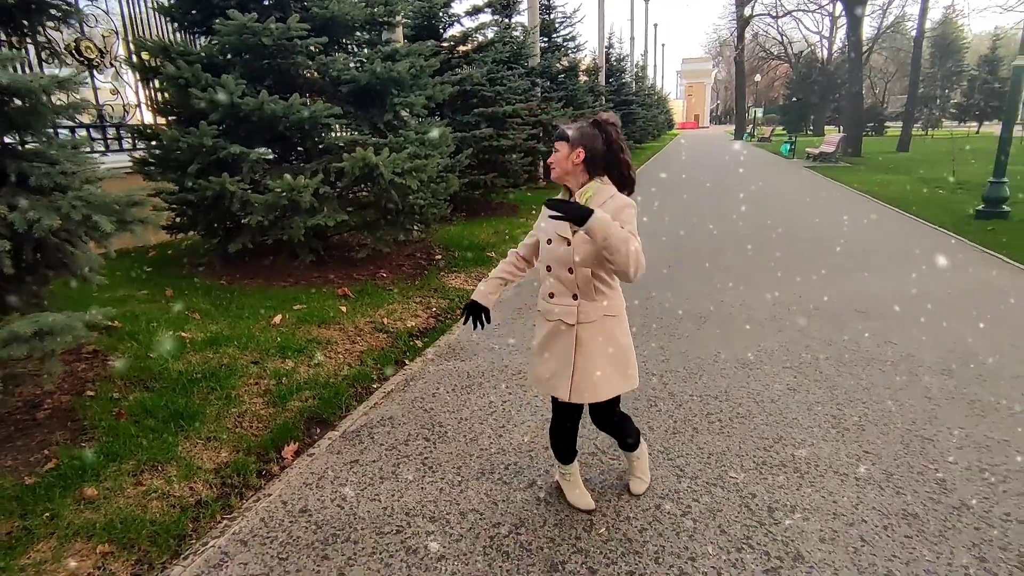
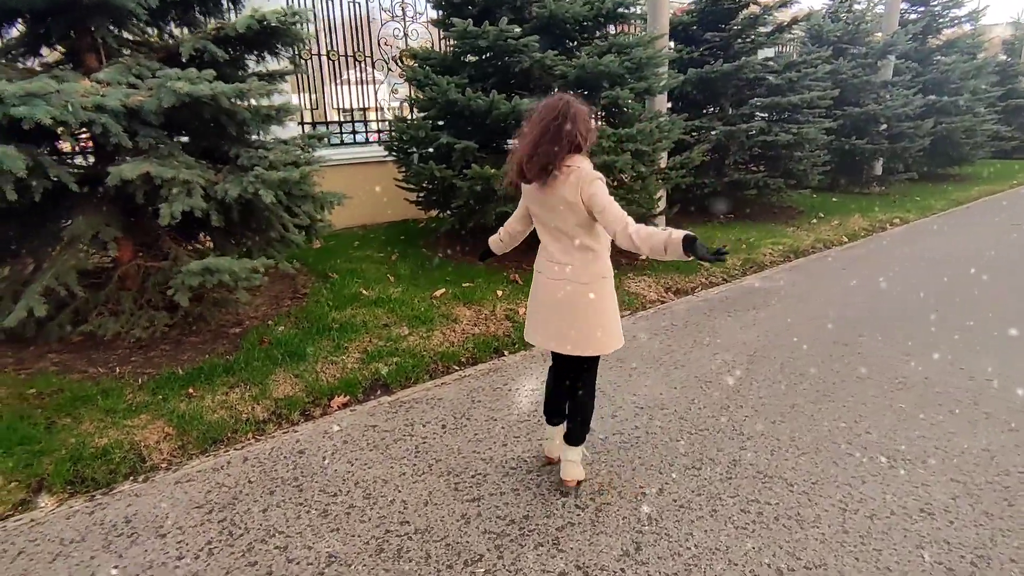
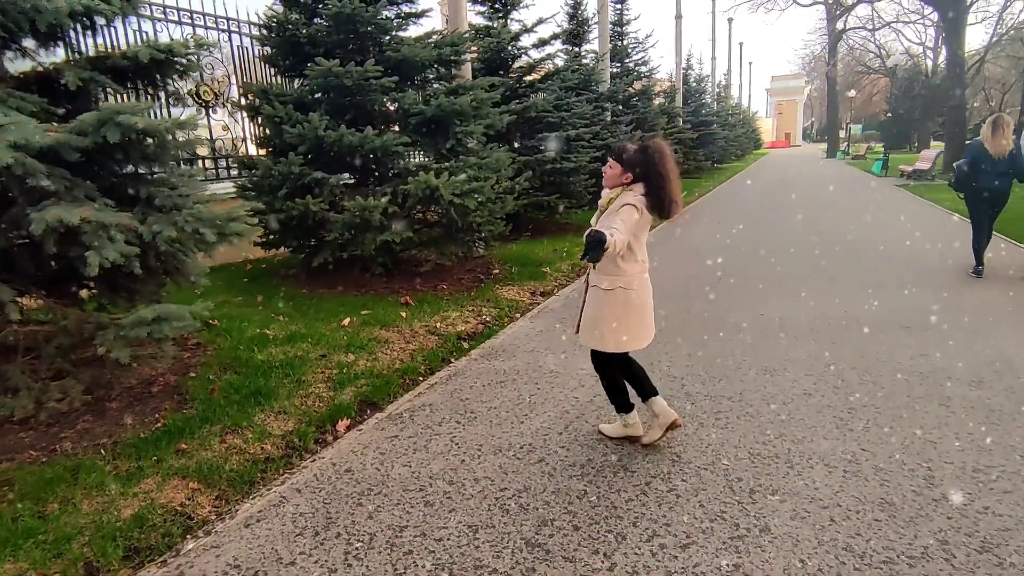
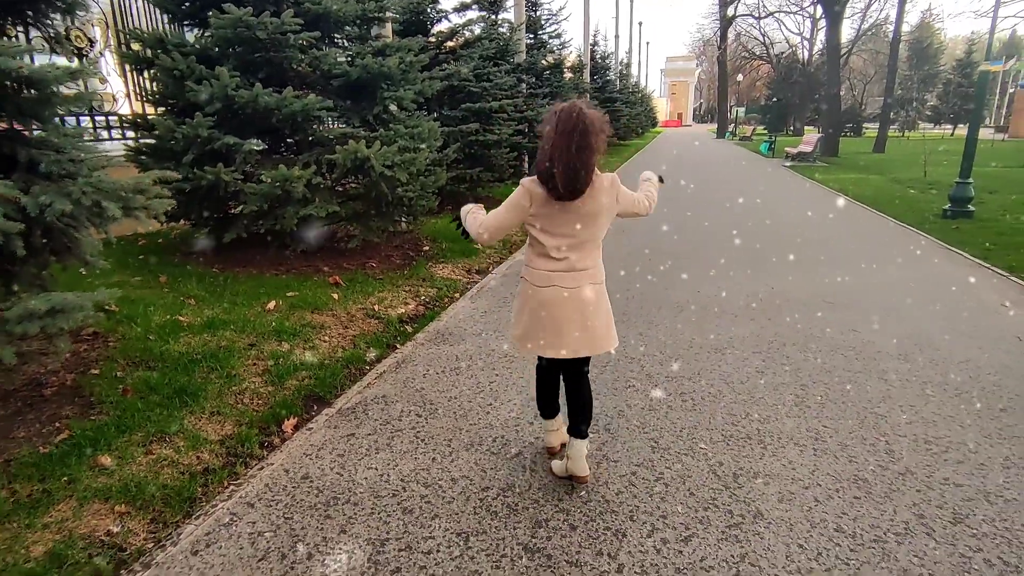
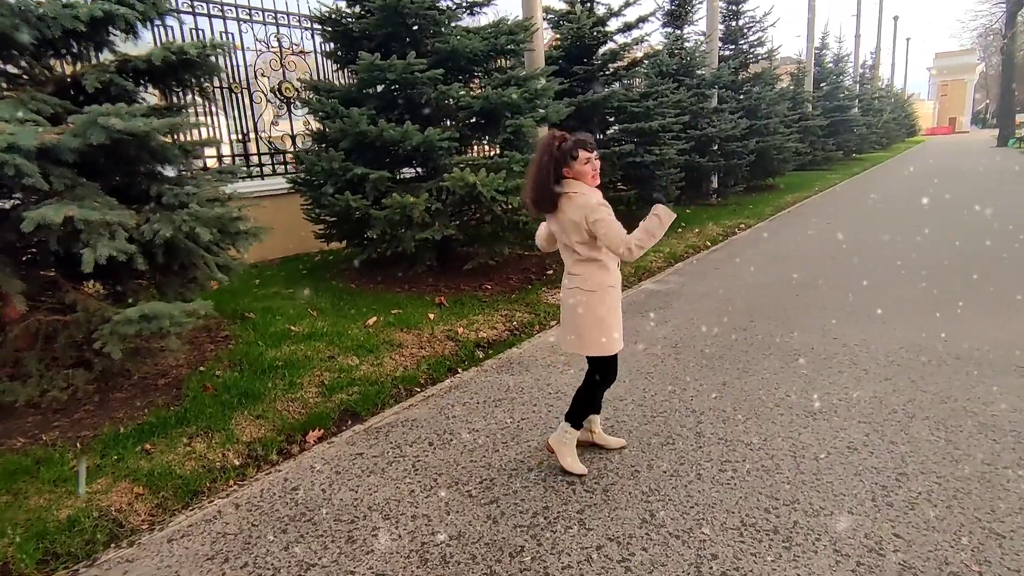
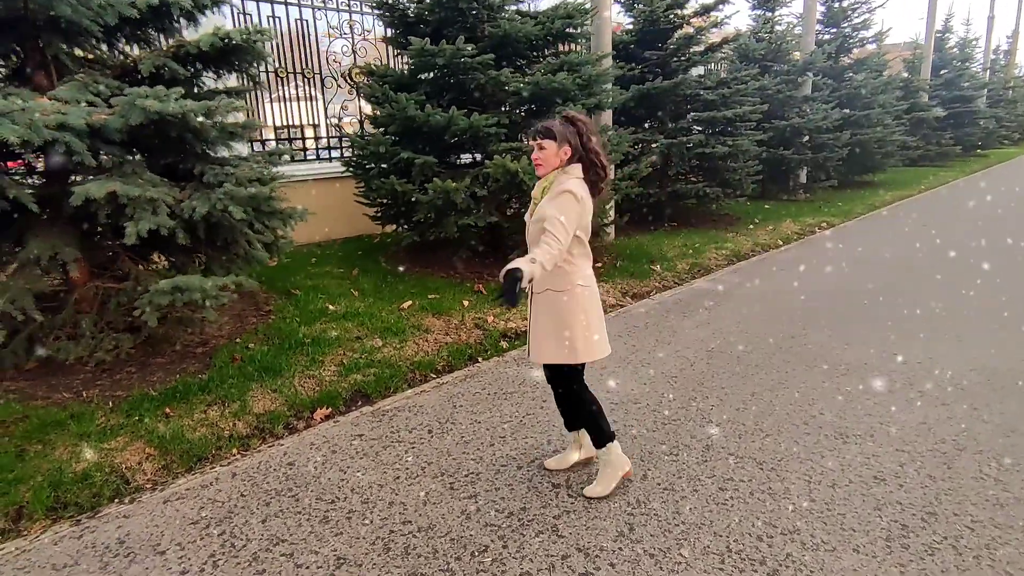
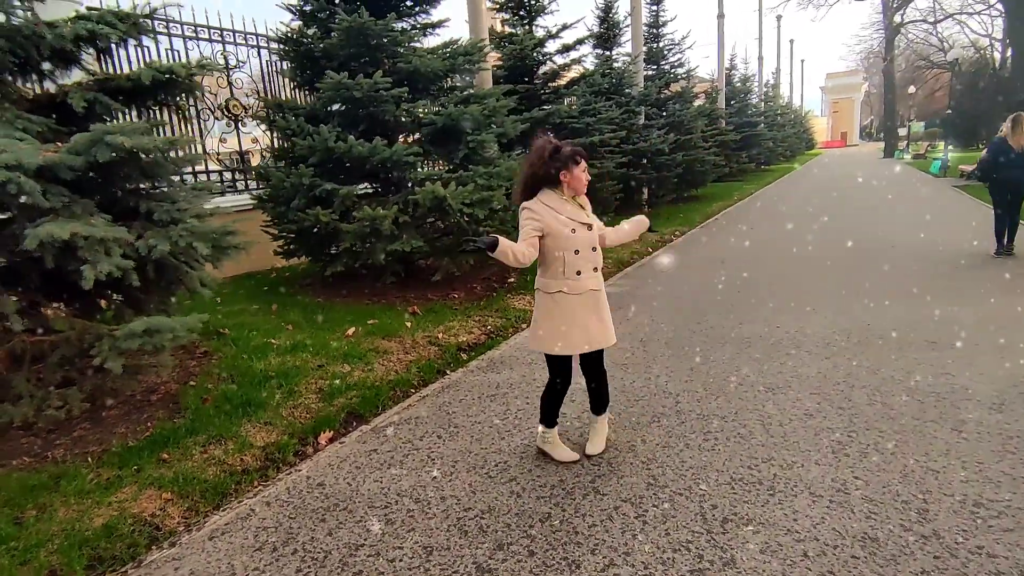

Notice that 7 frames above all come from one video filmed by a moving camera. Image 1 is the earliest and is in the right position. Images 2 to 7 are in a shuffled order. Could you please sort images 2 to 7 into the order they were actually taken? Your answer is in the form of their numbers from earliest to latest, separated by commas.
4, 3, 7, 5, 6, 2
